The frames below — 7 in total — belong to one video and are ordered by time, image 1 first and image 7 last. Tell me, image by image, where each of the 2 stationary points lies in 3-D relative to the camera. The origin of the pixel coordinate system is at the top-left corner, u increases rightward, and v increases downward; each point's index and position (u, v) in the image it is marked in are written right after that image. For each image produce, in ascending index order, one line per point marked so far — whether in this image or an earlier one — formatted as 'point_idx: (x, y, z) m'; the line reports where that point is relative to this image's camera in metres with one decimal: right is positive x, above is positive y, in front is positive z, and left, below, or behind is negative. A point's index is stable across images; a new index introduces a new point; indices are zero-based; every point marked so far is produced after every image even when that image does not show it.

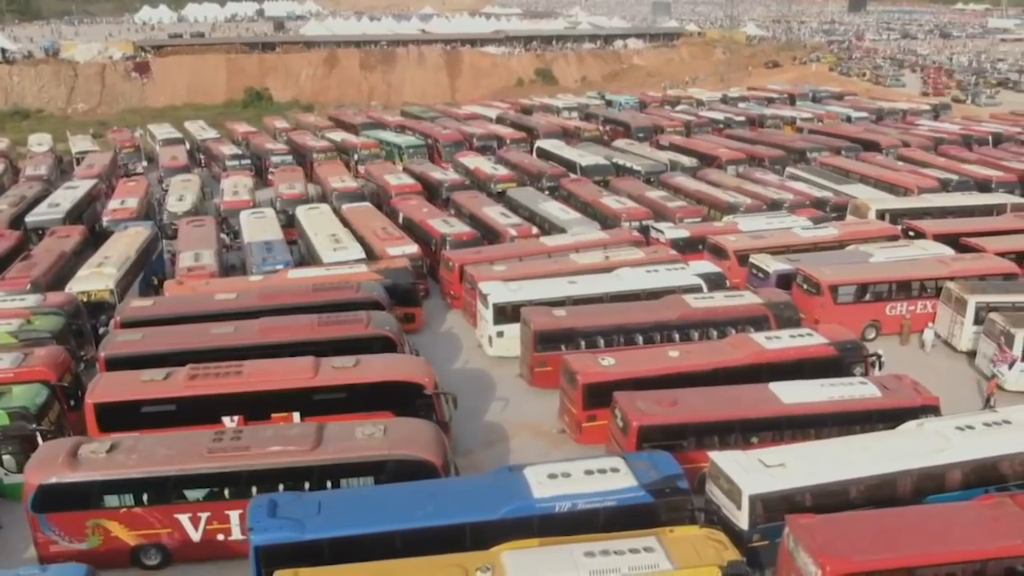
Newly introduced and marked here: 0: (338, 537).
0: (-1.7, -2.4, +8.0) m
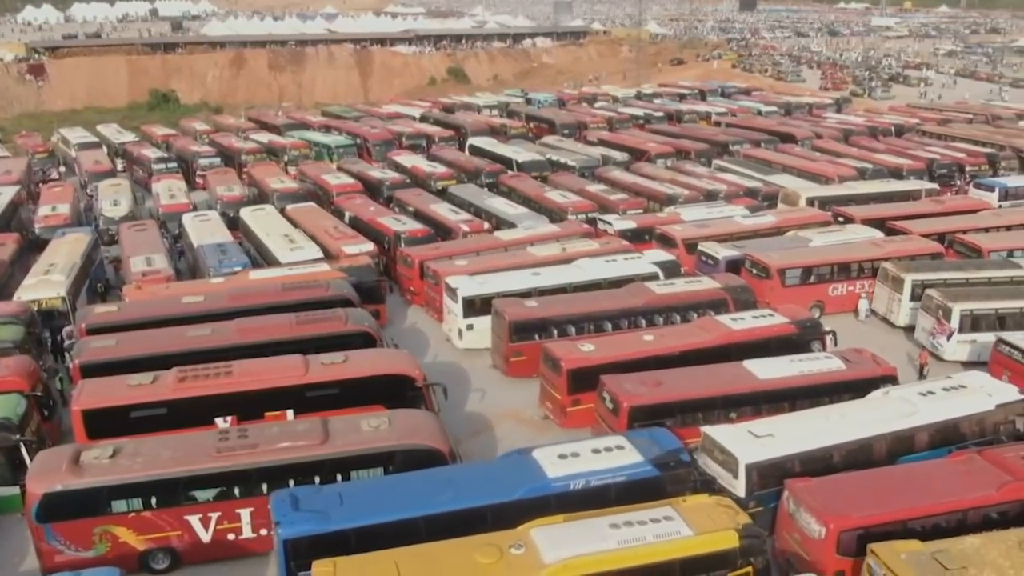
0: (-1.4, -2.3, +8.1) m
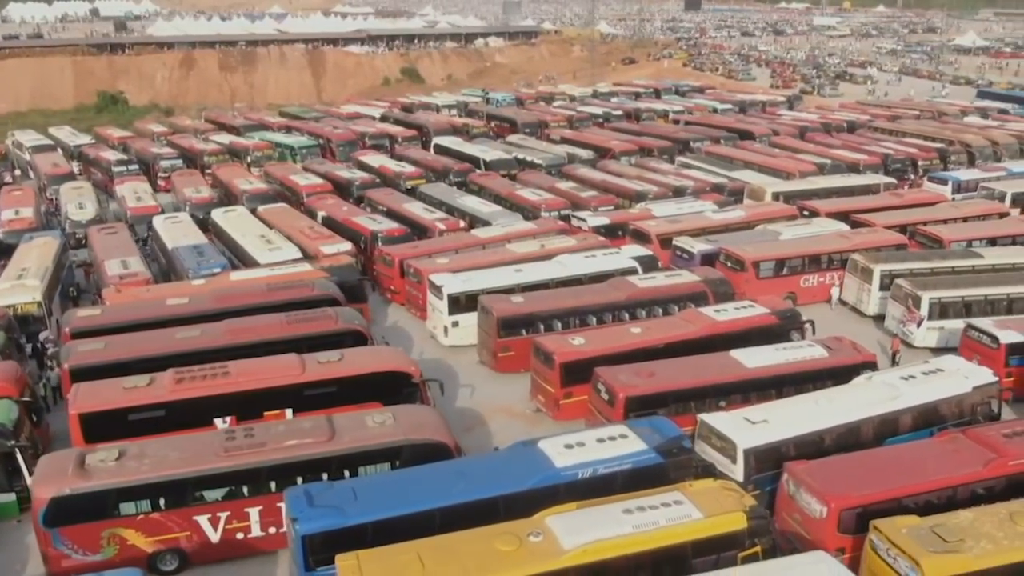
0: (-1.3, -2.3, +8.1) m
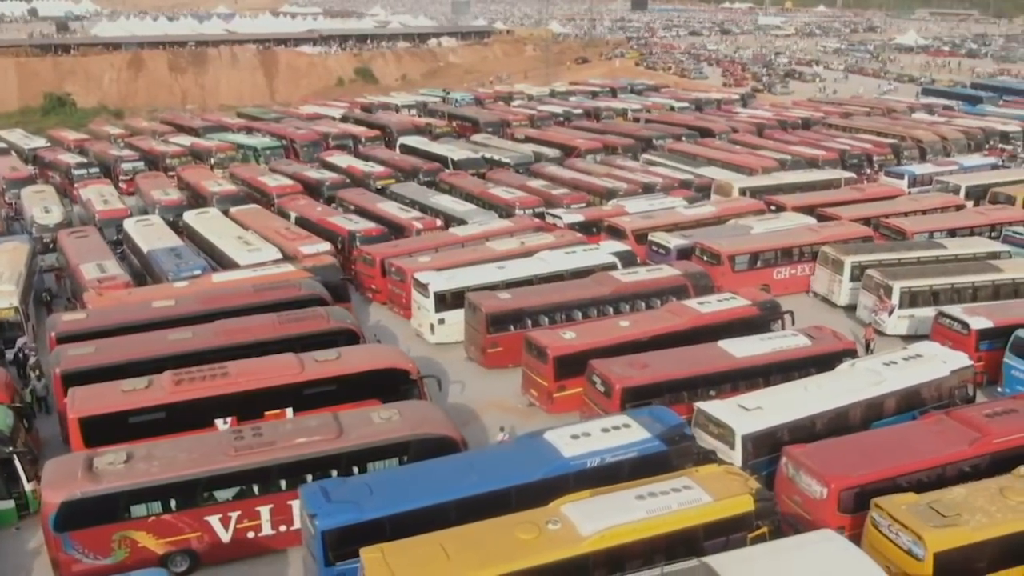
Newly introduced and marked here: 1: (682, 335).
0: (-1.1, -2.2, +8.2) m
1: (+2.8, -0.8, +13.7) m
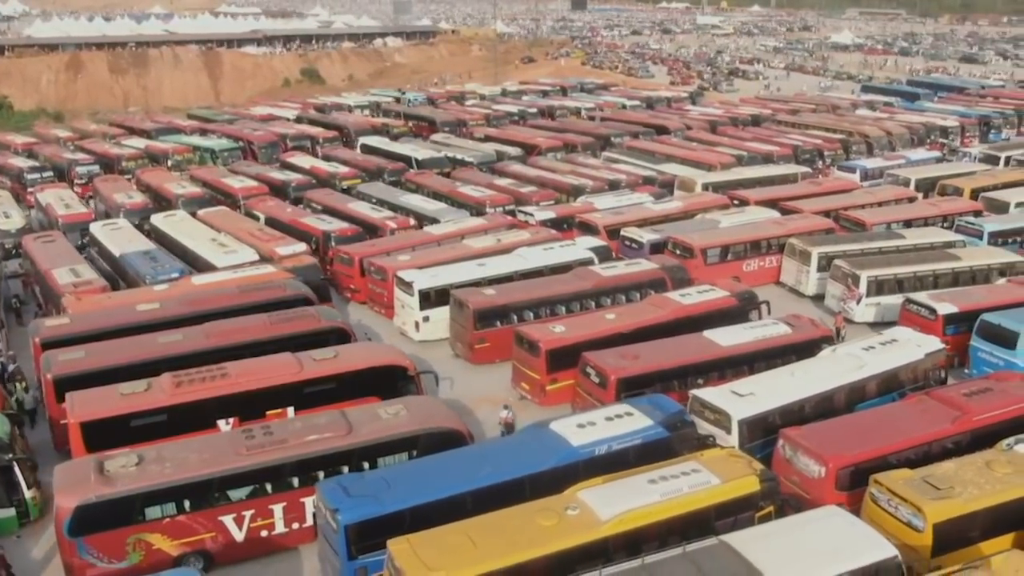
0: (-0.9, -2.2, +8.3) m
1: (+2.6, -0.7, +14.1) m
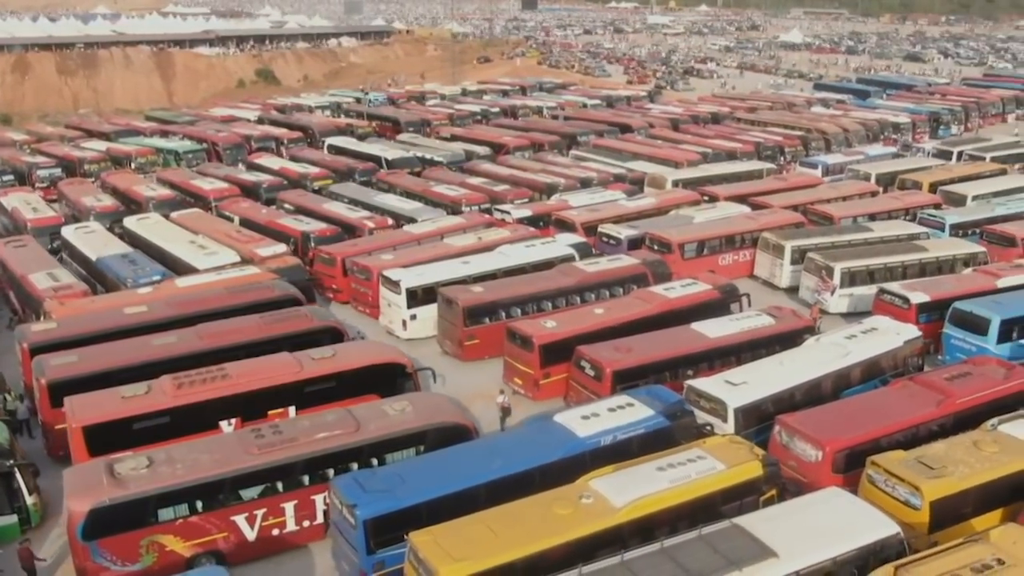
0: (-0.8, -2.1, +8.4) m
1: (+2.4, -0.6, +14.4) m
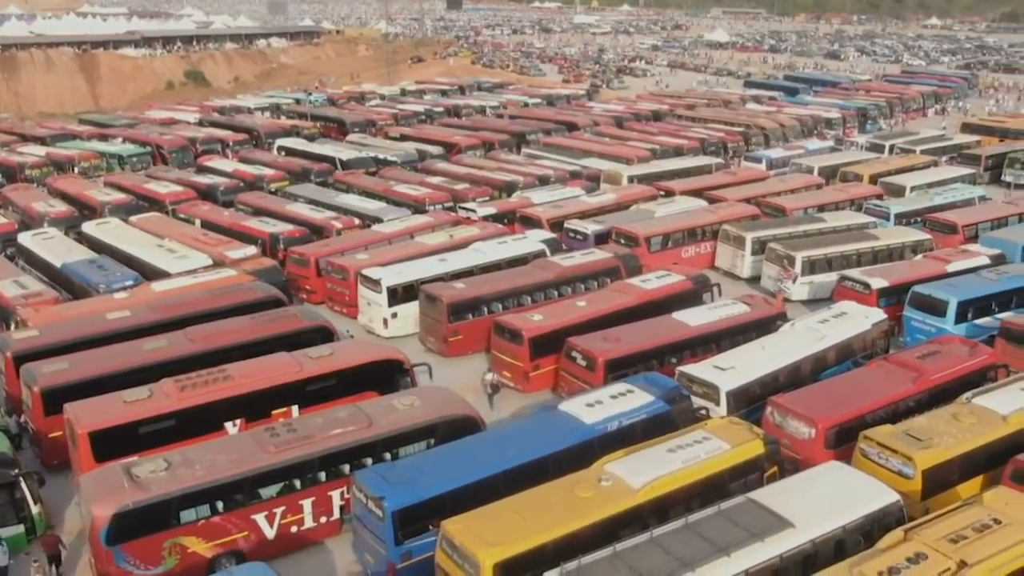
0: (-0.6, -2.1, +8.6) m
1: (+2.2, -0.4, +14.8) m
